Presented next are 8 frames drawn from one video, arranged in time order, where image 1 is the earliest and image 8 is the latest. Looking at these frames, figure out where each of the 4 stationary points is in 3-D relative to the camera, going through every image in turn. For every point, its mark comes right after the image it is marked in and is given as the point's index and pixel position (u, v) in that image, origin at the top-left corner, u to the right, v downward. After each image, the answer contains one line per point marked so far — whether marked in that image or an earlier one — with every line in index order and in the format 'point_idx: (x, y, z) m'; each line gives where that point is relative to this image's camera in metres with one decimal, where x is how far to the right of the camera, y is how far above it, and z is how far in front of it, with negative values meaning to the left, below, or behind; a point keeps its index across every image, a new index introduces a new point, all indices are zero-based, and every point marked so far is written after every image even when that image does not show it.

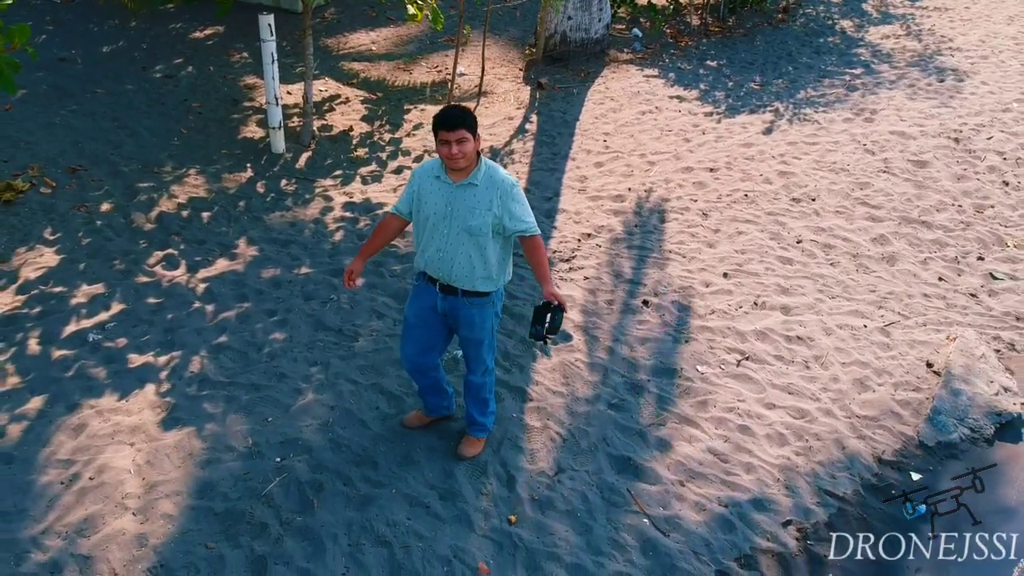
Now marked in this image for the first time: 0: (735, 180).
0: (+1.6, +0.8, +7.2) m
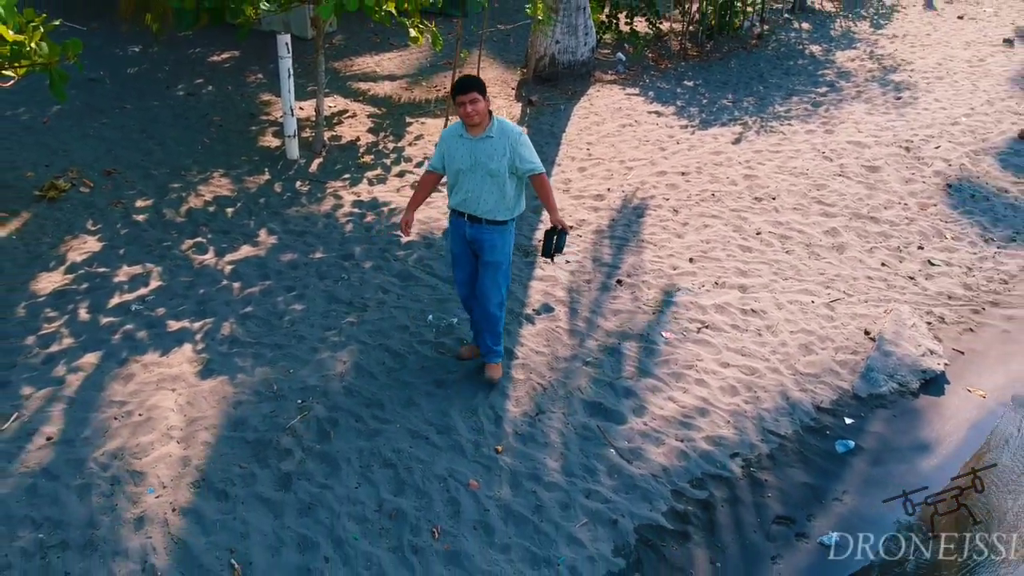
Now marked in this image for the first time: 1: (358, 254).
0: (+1.6, +0.9, +8.0) m
1: (-1.0, +0.2, +6.7) m
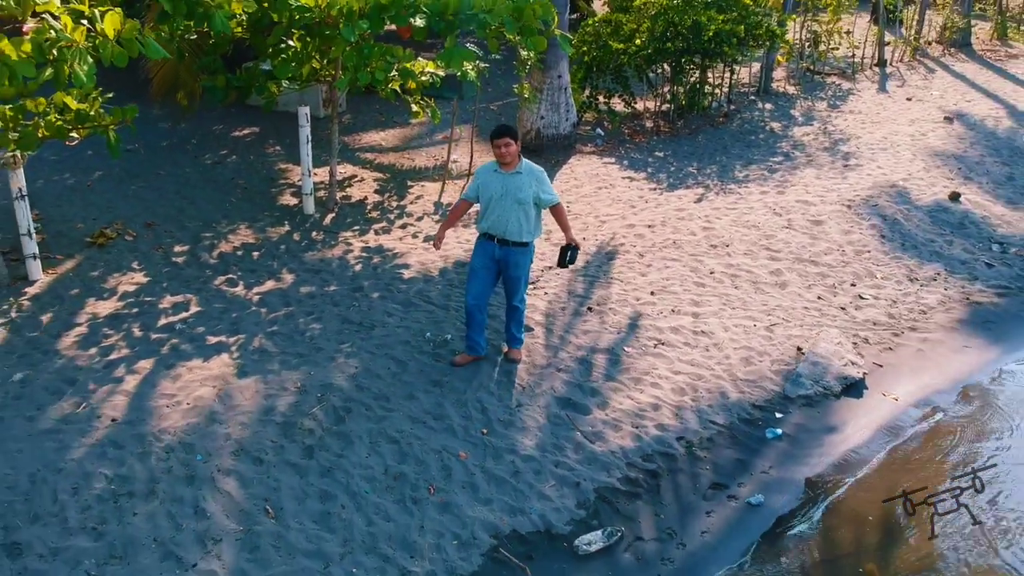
0: (+1.4, +0.5, +9.2) m
1: (-1.1, 0.0, +7.8) m
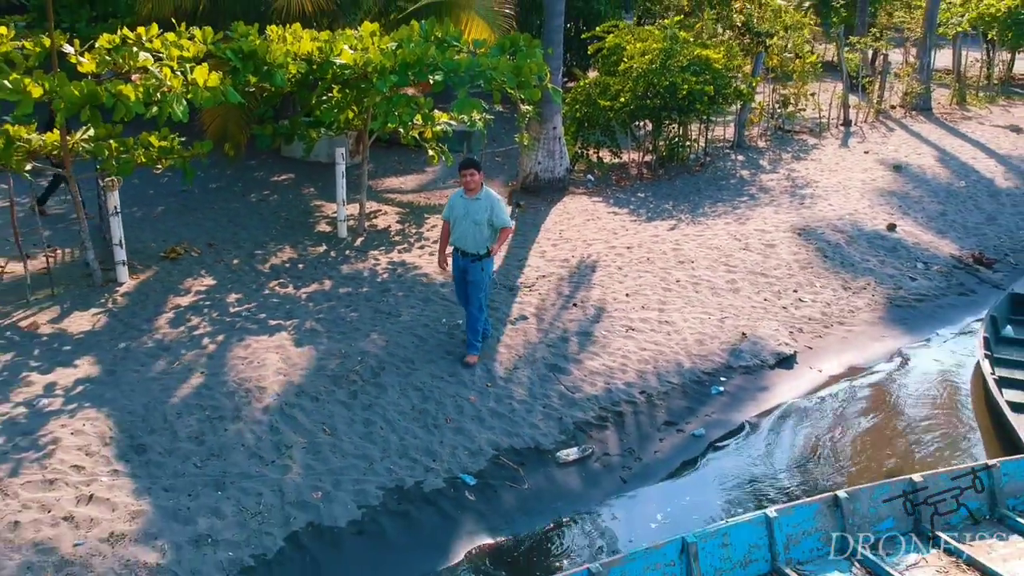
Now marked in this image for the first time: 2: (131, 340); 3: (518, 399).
0: (+1.5, +0.4, +10.9) m
1: (-1.1, 0.0, +9.6) m
2: (-3.1, -0.4, +8.2) m
3: (0.0, -0.8, +7.5) m
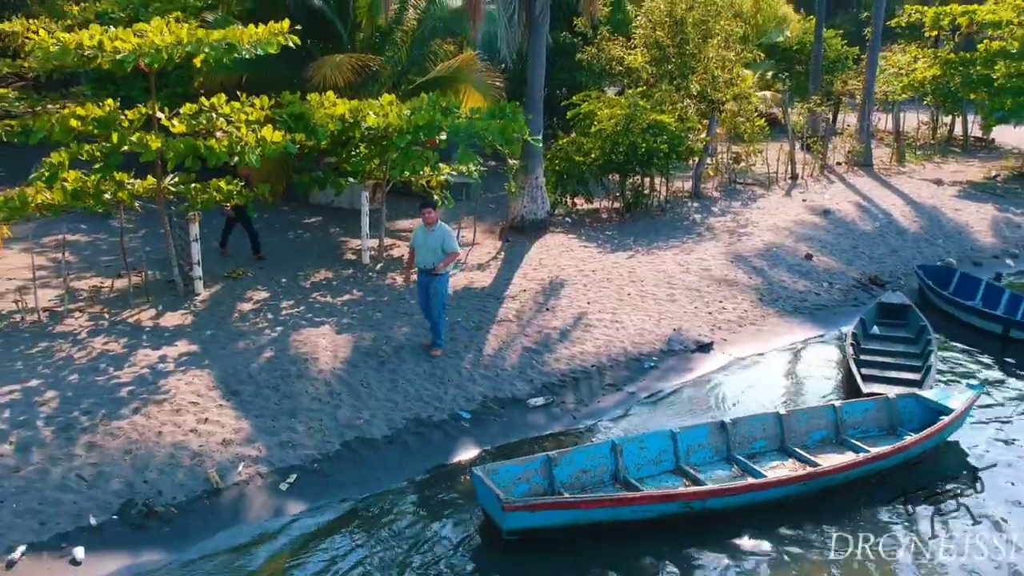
0: (+1.3, +0.2, +13.7) m
1: (-1.3, -0.1, +12.4) m
2: (-3.3, -0.4, +10.9) m
3: (-0.1, -0.8, +10.2) m
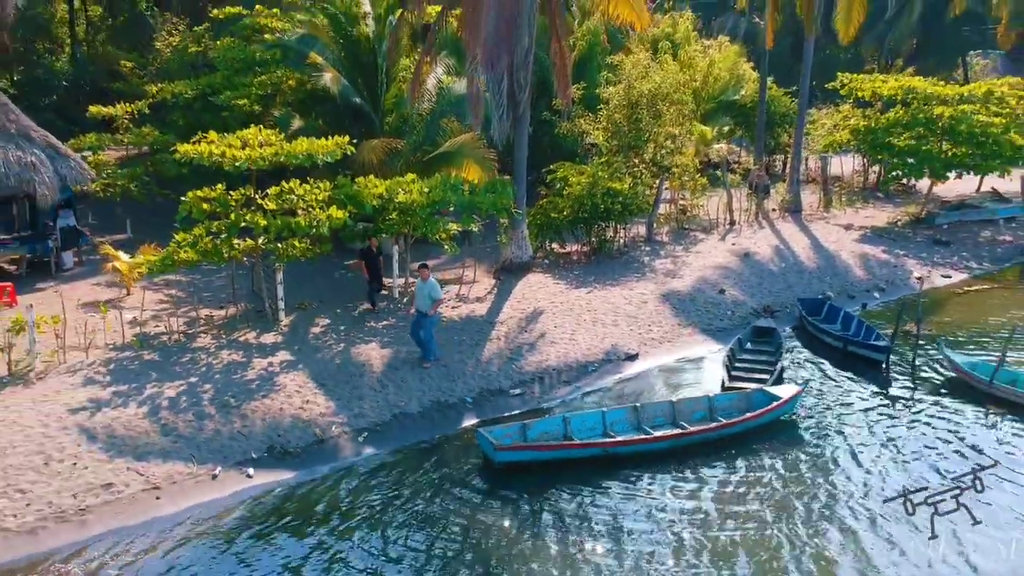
0: (+1.1, -0.3, +19.0) m
1: (-1.5, -0.6, +17.6) m
2: (-3.5, -0.9, +16.1) m
3: (-0.3, -1.3, +15.4) m
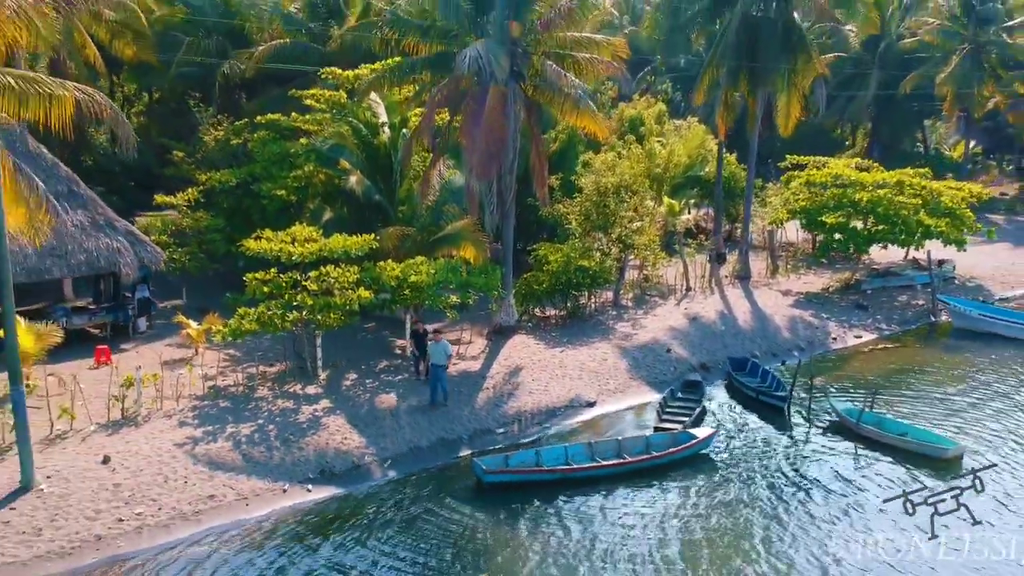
0: (+0.8, -1.8, +24.0) m
1: (-1.8, -2.0, +22.5) m
2: (-3.8, -2.3, +21.1) m
3: (-0.6, -2.6, +20.4) m
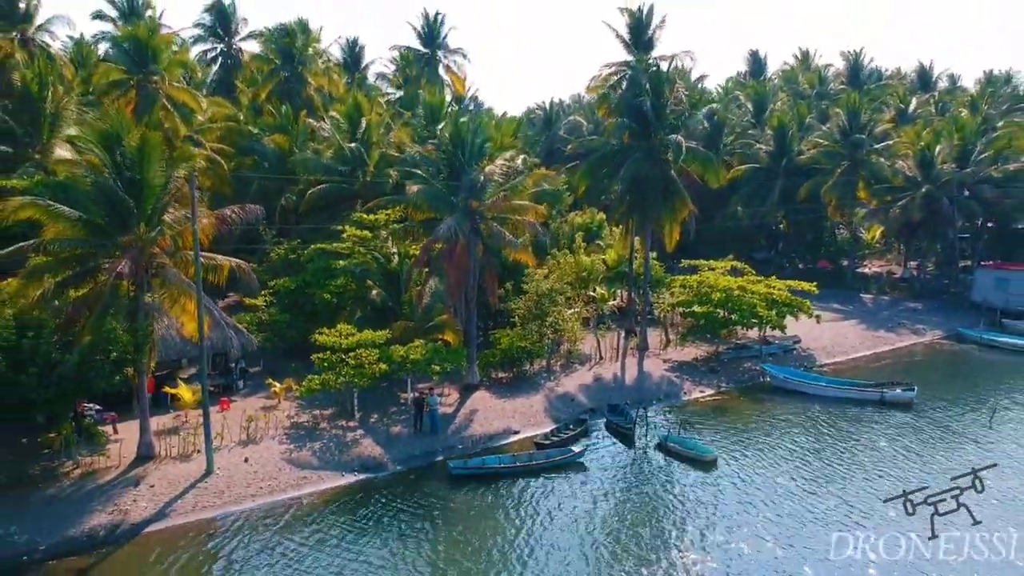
0: (-0.7, -4.7, +38.8) m
1: (-3.3, -4.9, +37.4) m
2: (-5.3, -5.0, +36.0) m
3: (-2.1, -5.3, +35.2) m
